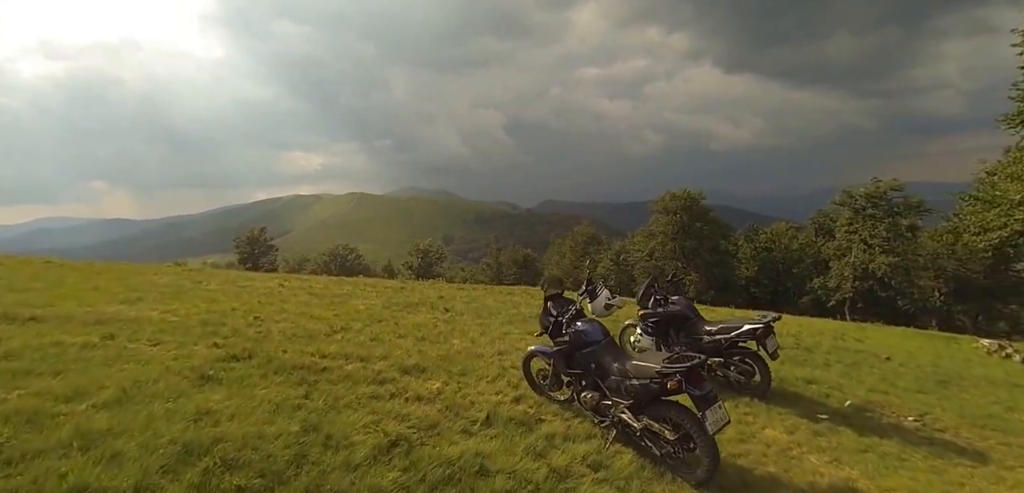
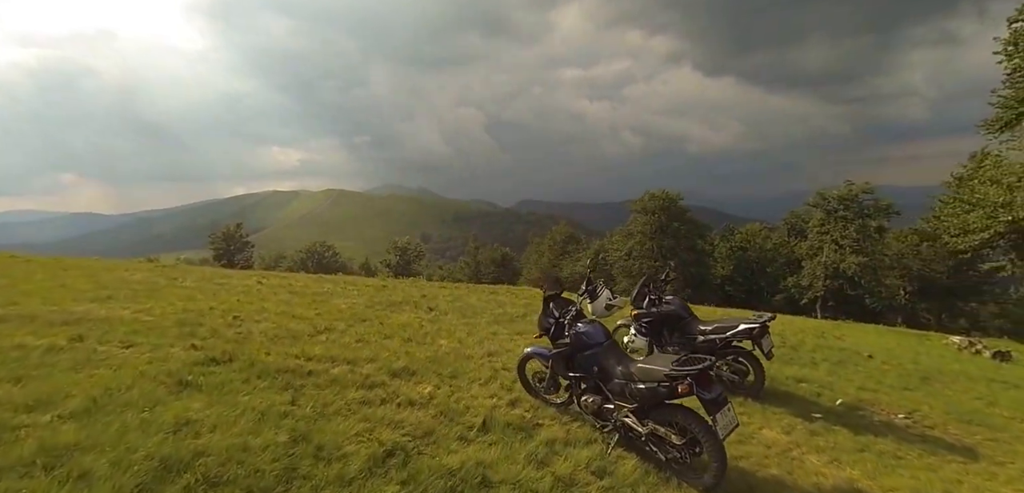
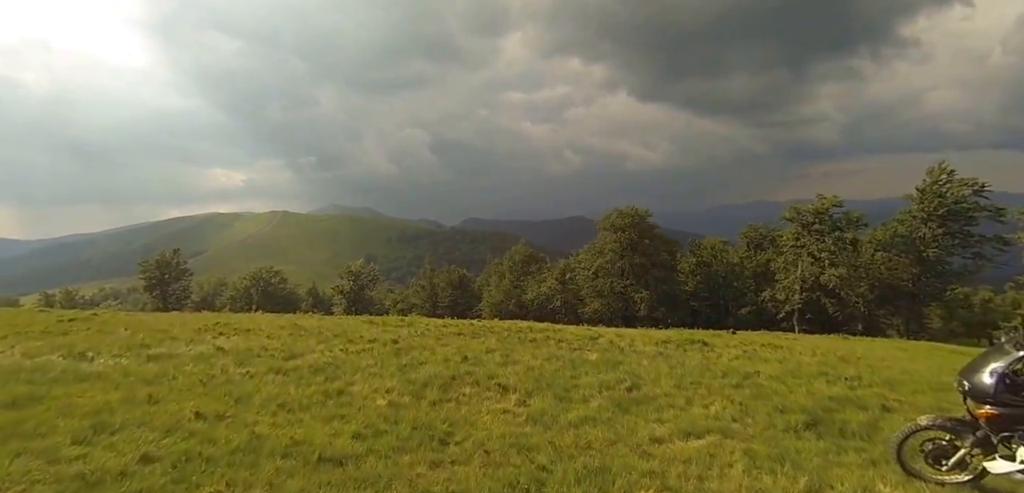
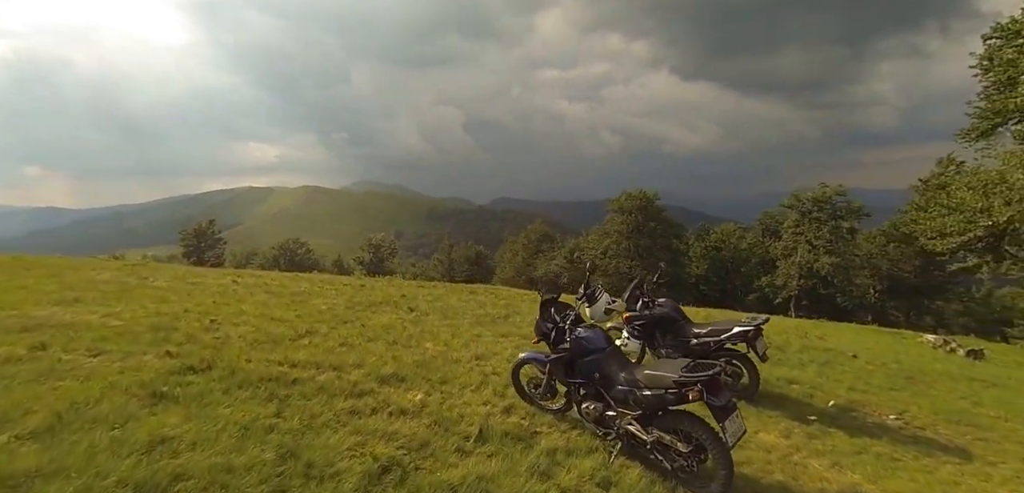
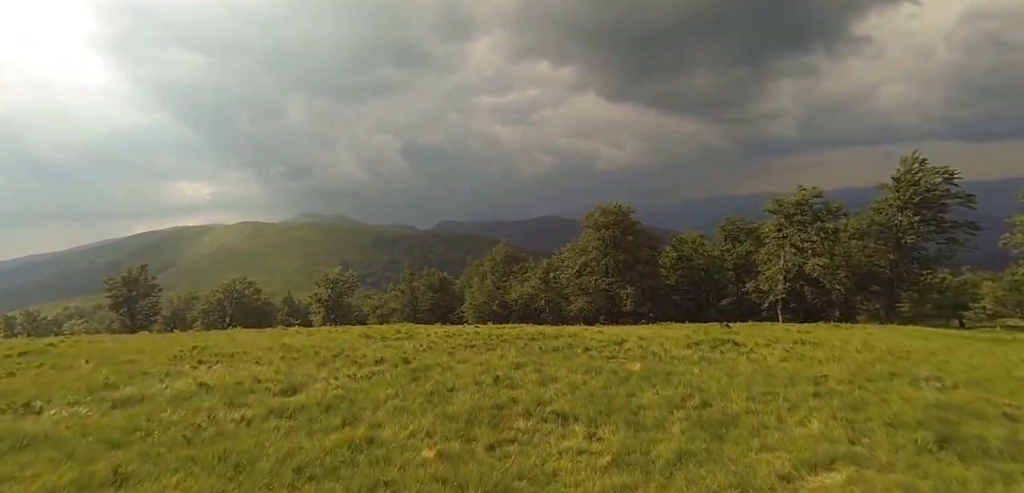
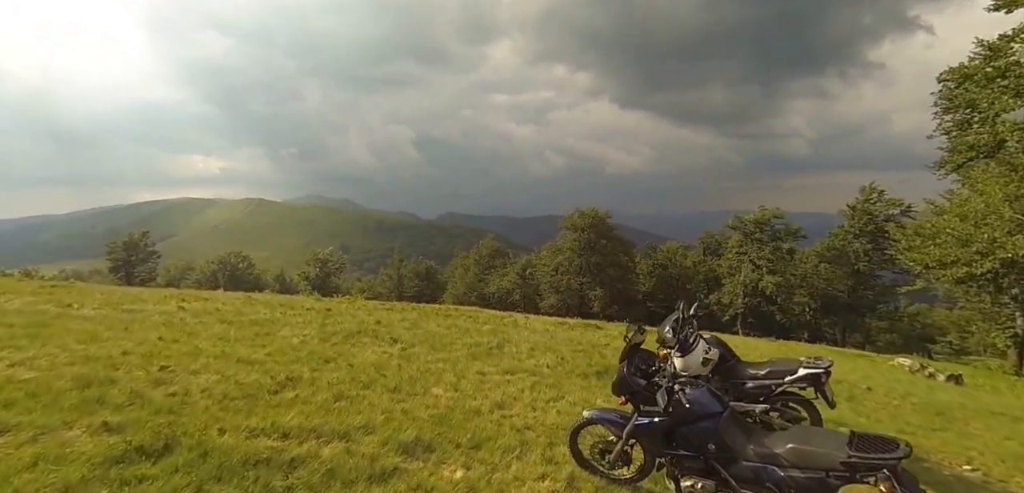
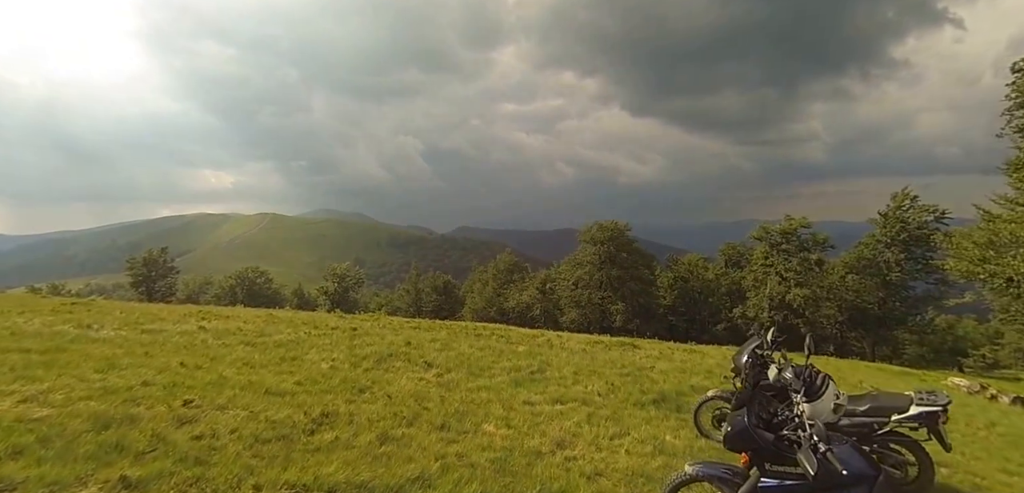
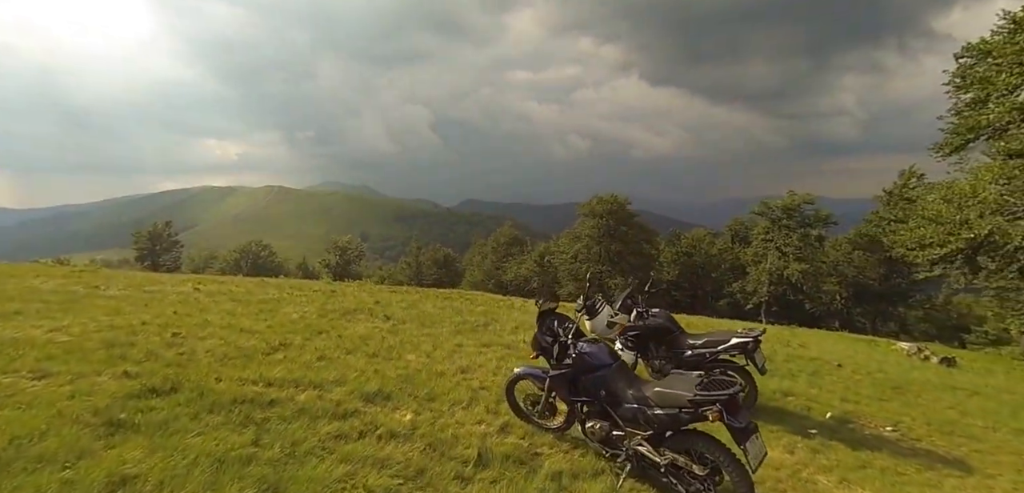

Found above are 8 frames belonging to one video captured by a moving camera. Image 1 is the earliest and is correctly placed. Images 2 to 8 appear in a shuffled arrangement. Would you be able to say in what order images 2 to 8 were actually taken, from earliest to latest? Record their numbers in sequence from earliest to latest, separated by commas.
2, 4, 8, 6, 7, 3, 5
